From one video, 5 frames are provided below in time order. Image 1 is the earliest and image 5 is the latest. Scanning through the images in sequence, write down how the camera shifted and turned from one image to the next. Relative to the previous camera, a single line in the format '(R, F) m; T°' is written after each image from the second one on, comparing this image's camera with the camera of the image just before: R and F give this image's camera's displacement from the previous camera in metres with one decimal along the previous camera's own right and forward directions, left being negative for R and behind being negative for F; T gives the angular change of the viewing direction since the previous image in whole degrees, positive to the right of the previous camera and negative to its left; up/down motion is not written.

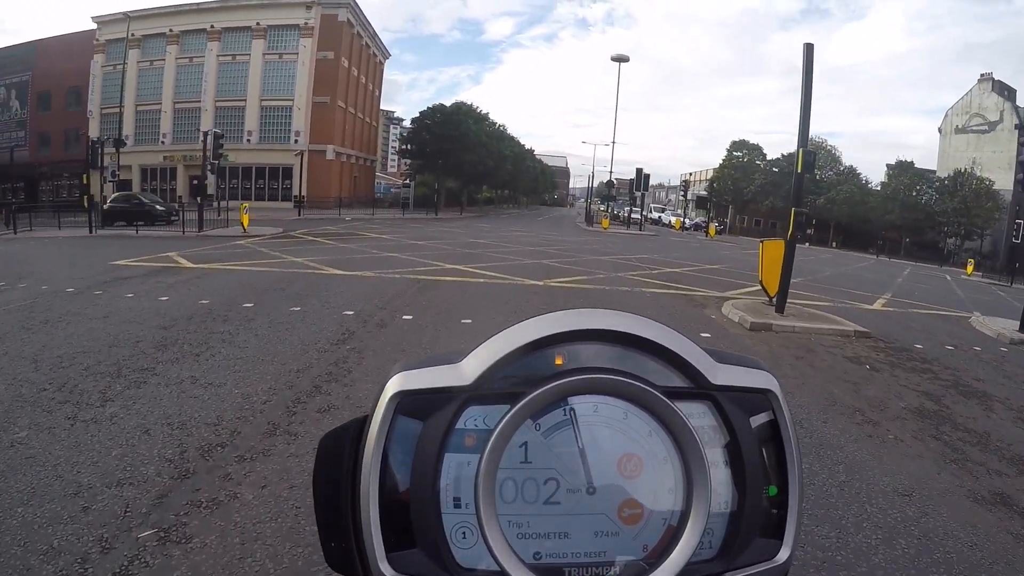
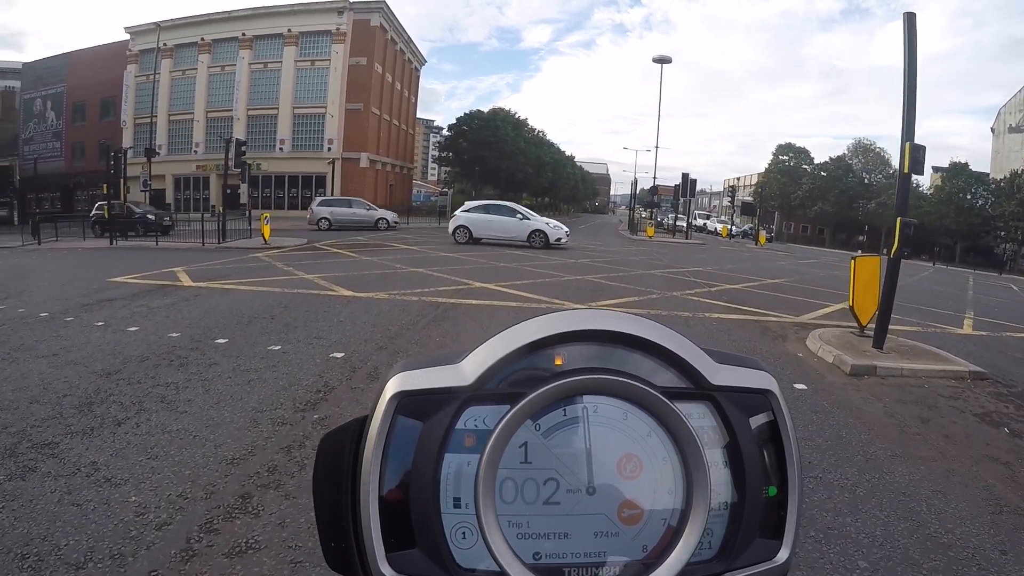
(0.0, +0.8) m; -3°
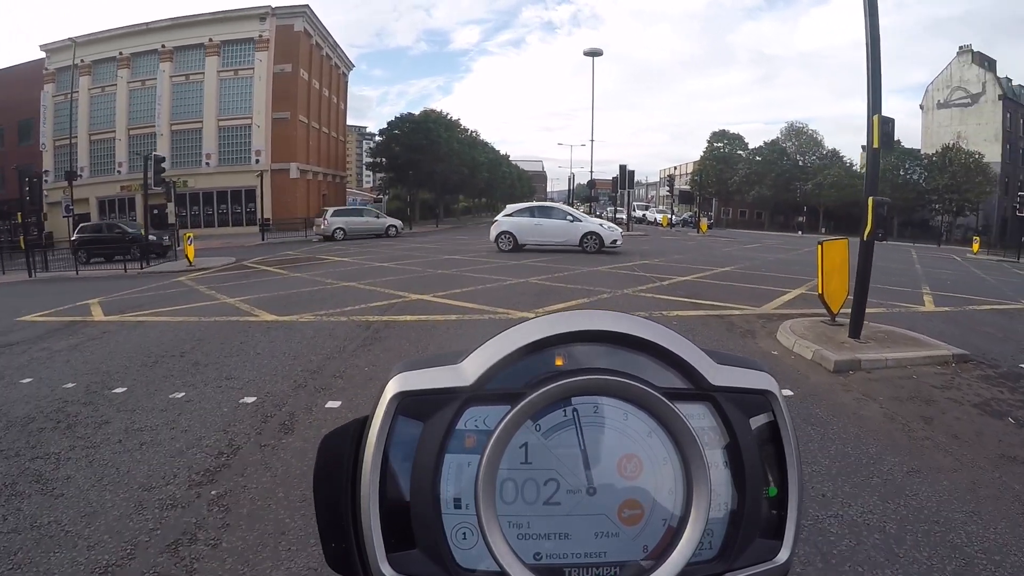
(0.0, +0.4) m; +4°
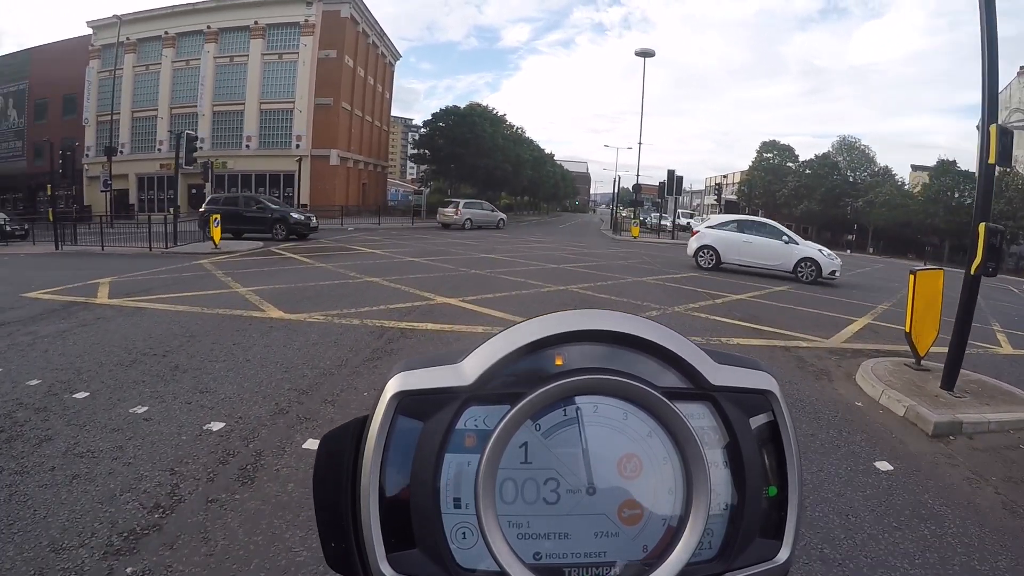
(0.0, +0.5) m; -3°
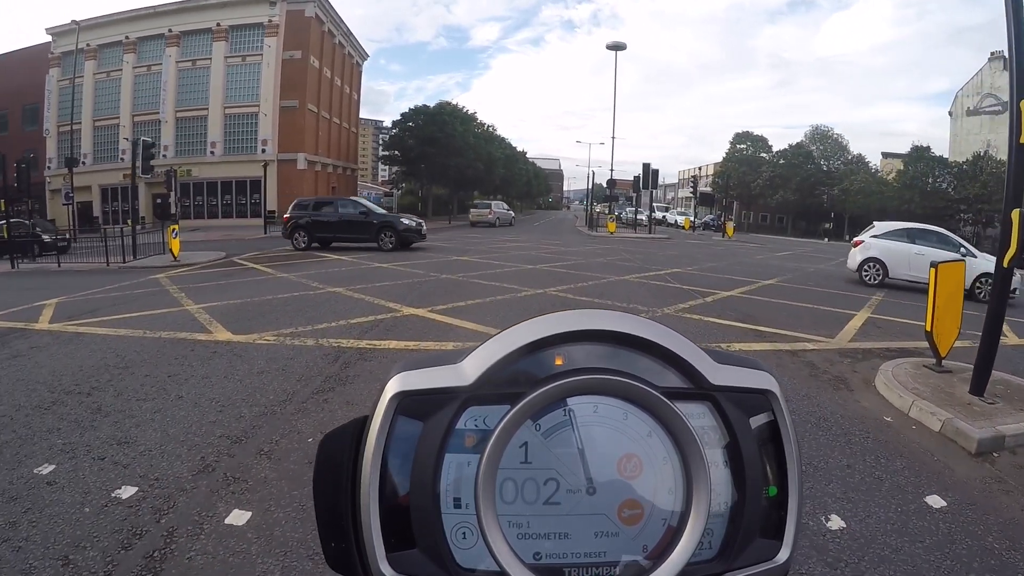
(0.0, +0.4) m; +2°
